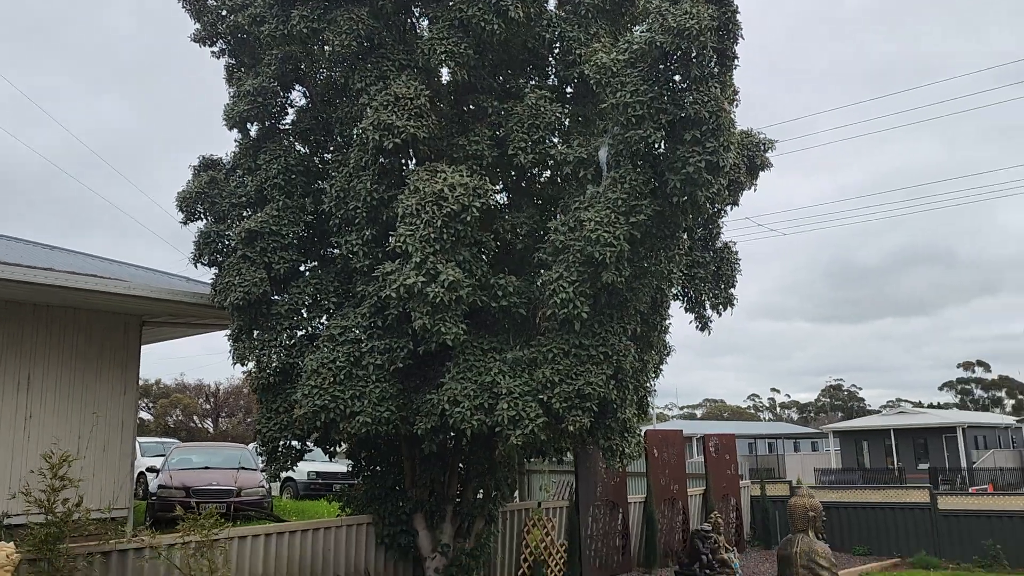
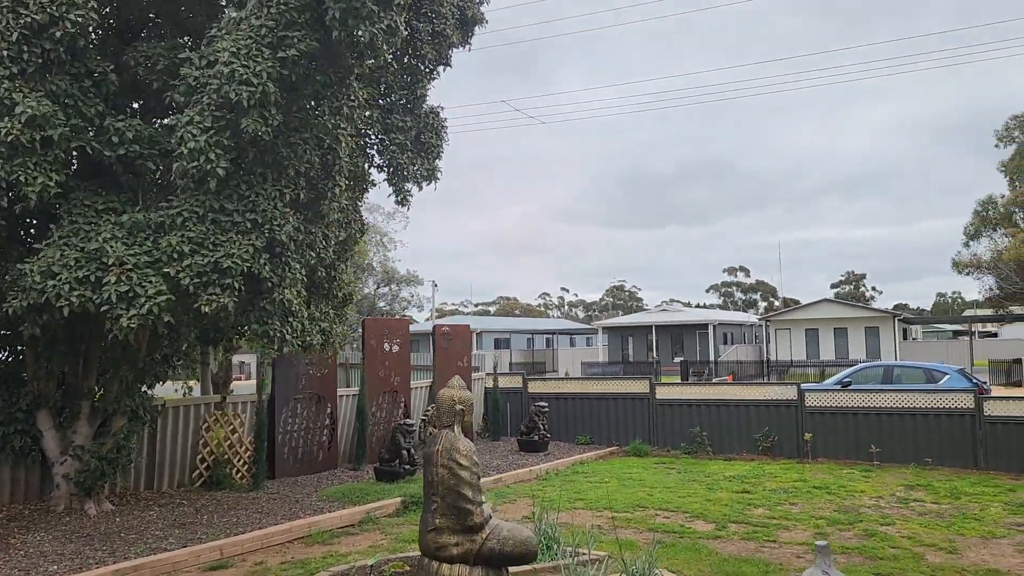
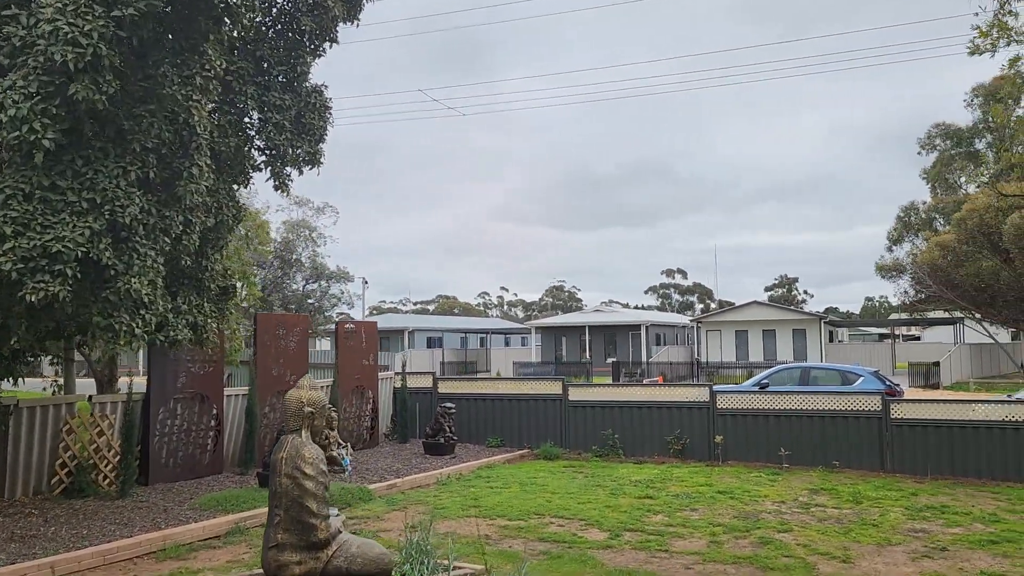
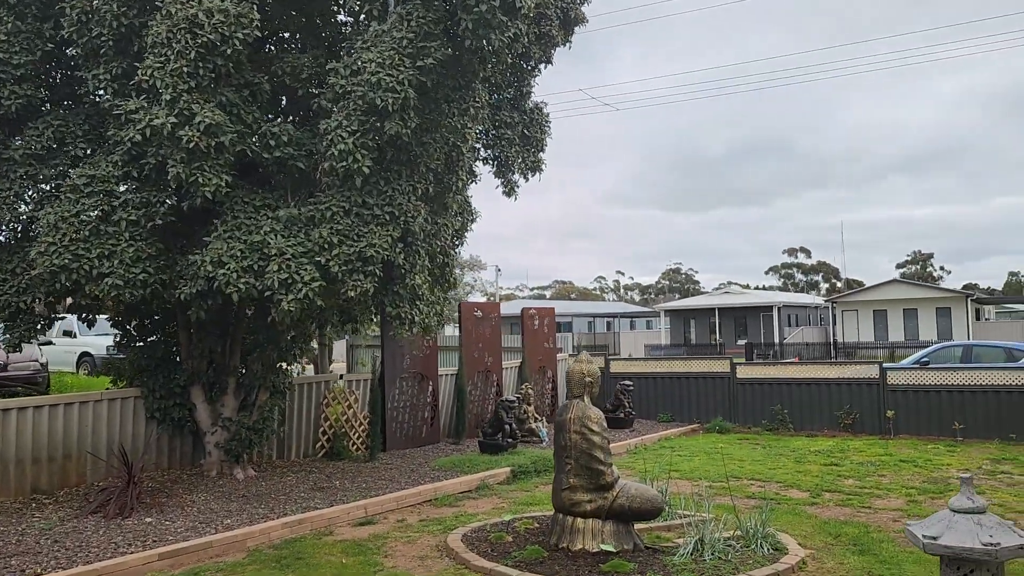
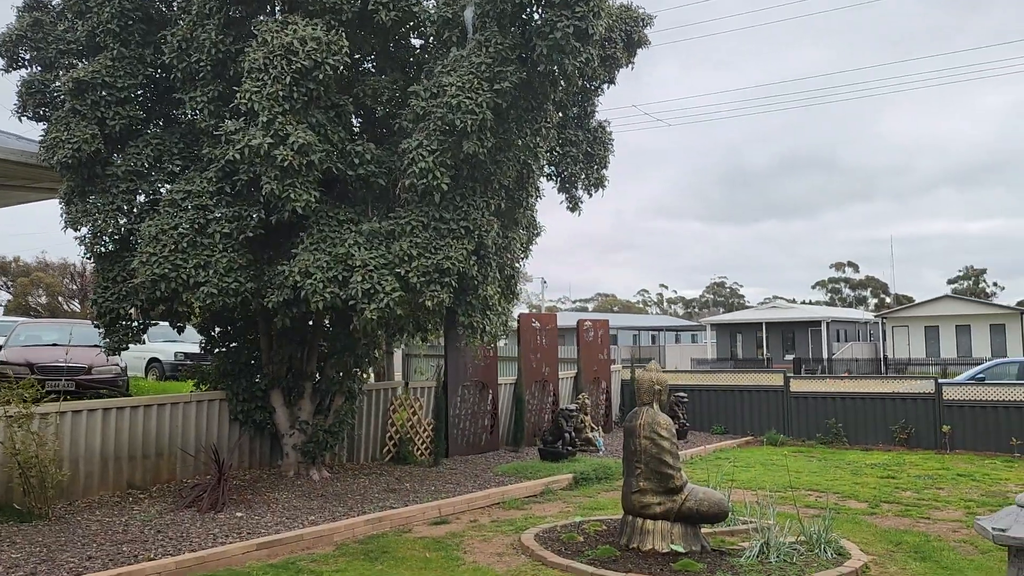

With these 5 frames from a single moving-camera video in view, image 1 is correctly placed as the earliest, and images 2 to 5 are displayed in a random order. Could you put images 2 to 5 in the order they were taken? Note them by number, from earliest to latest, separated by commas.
5, 4, 2, 3
